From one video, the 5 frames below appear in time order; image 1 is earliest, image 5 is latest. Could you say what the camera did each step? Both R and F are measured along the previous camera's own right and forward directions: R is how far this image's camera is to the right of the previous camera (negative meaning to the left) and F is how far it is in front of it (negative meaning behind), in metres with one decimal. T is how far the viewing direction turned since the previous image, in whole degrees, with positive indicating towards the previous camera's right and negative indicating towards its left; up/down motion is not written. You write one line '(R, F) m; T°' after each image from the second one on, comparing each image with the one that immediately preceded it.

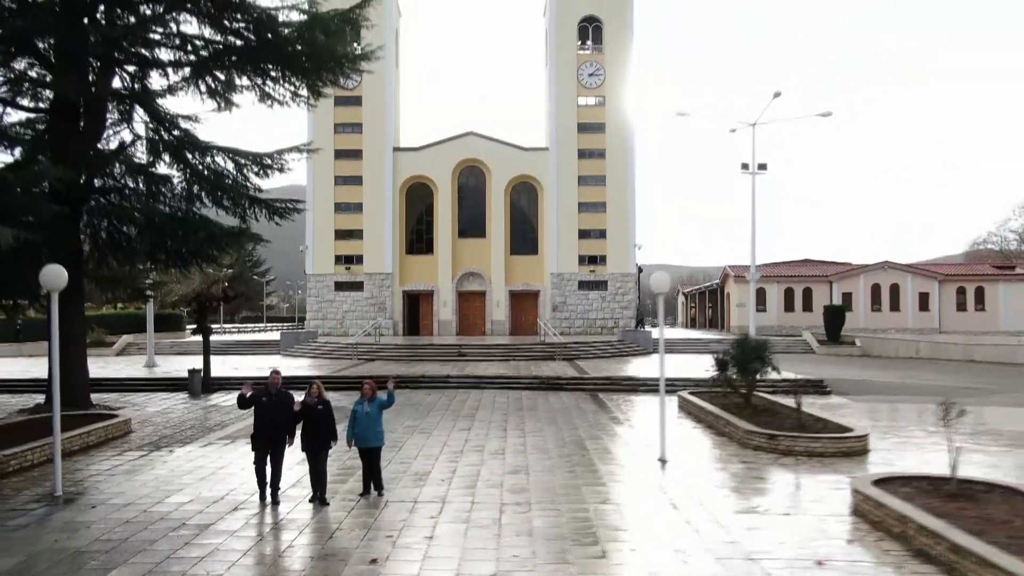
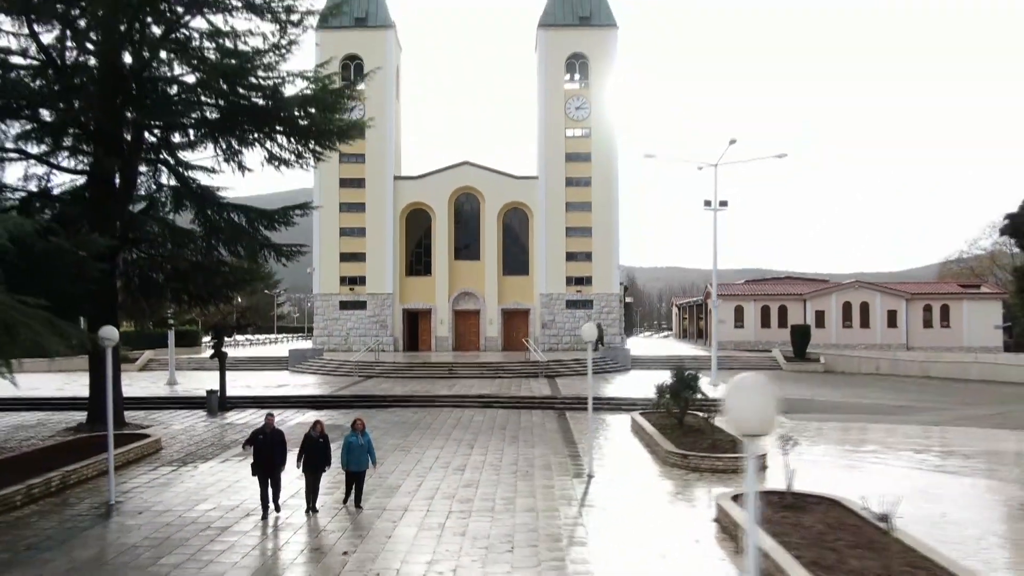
(+0.6, -2.0) m; -1°
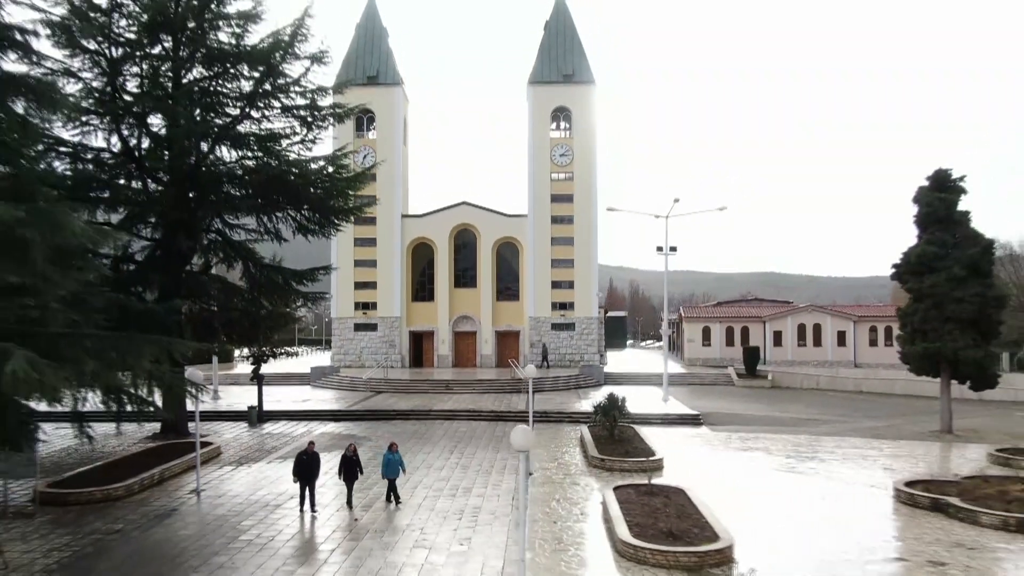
(+0.8, -4.1) m; -1°
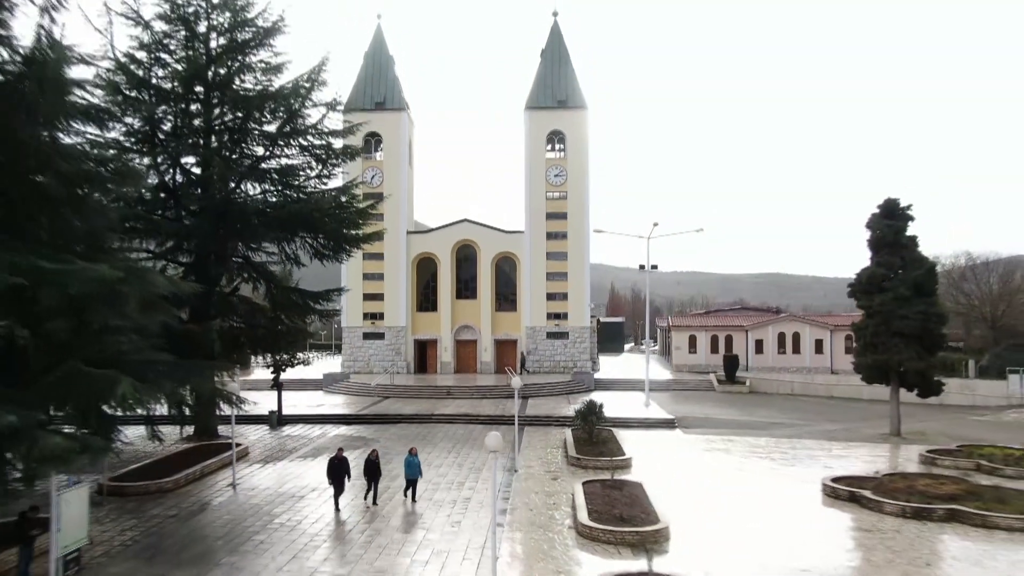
(+0.3, -2.4) m; 0°
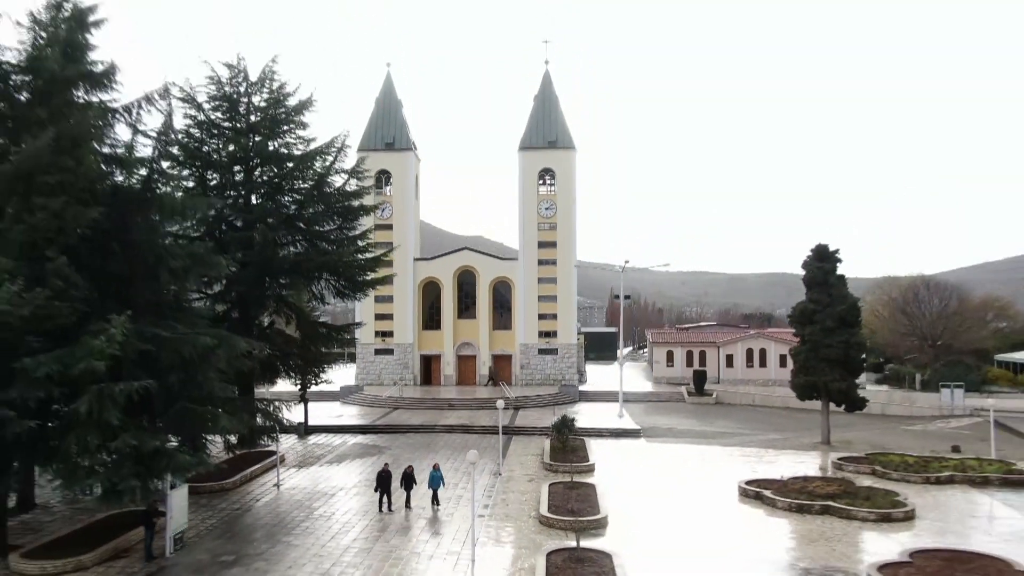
(+0.5, -4.2) m; 0°
